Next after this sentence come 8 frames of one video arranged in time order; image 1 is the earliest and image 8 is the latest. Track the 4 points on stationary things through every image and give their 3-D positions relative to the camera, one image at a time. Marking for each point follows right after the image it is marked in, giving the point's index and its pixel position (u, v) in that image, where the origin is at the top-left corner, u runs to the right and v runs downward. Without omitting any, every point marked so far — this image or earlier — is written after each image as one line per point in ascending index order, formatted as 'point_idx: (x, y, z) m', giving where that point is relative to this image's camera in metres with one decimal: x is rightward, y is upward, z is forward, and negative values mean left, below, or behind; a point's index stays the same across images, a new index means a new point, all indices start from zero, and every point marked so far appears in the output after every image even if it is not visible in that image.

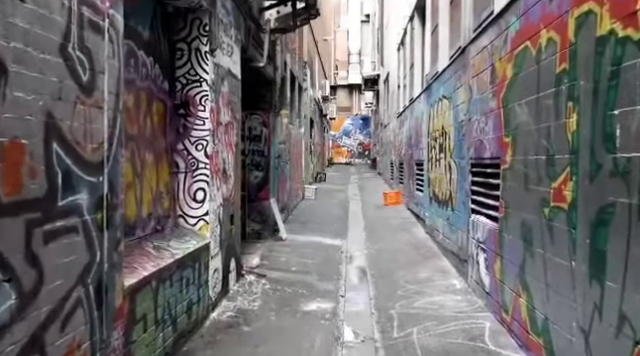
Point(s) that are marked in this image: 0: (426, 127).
0: (+2.0, +1.0, +10.9) m
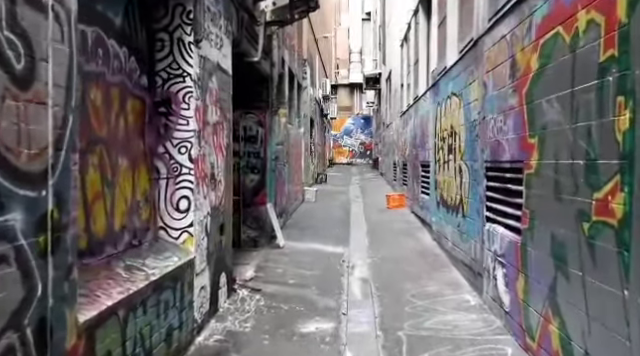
0: (+2.0, +0.9, +10.2) m
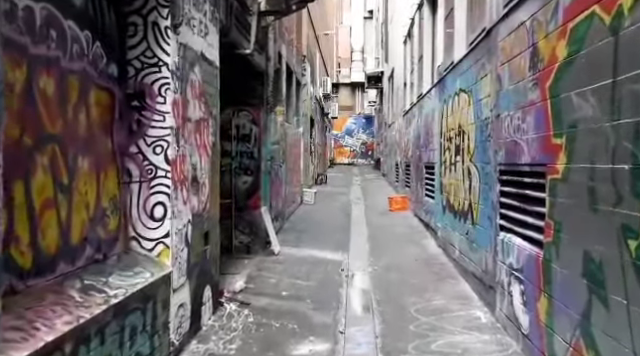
0: (+2.0, +0.9, +9.6) m
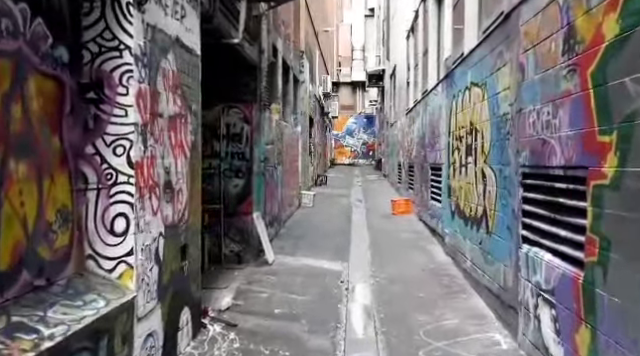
0: (+2.0, +0.9, +8.9) m
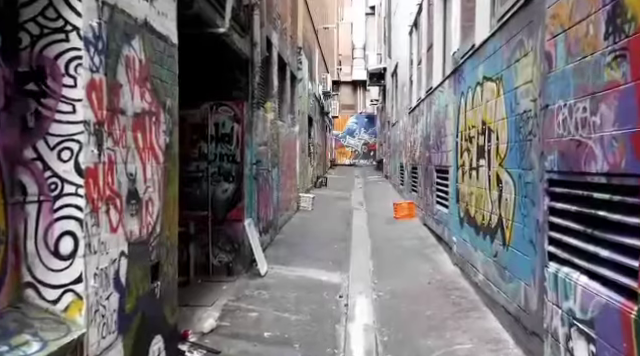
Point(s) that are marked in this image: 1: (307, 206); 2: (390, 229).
0: (+1.9, +0.8, +8.3) m
1: (-0.3, -0.7, +14.6) m
2: (+1.4, -1.0, +11.4) m
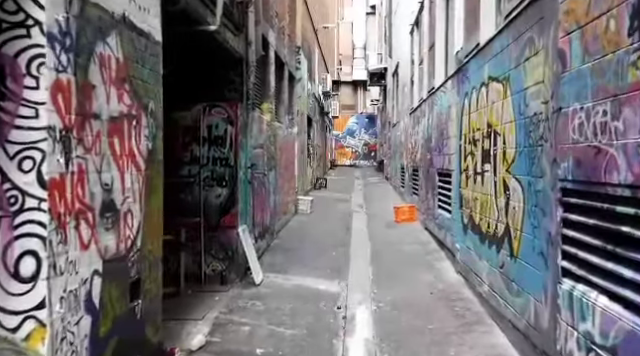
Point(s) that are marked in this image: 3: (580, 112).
0: (+1.9, +0.8, +7.9) m
1: (-0.4, -0.8, +14.3) m
2: (+1.4, -1.1, +11.1) m
3: (+1.6, +0.4, +3.5) m
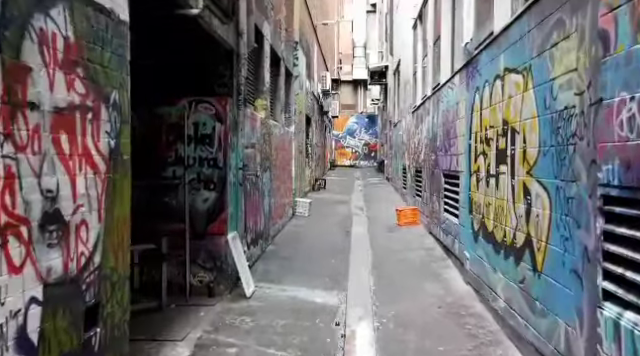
0: (+1.9, +0.7, +7.3) m
1: (-0.4, -0.8, +13.6) m
2: (+1.3, -1.1, +10.4) m
3: (+1.6, +0.4, +2.8) m
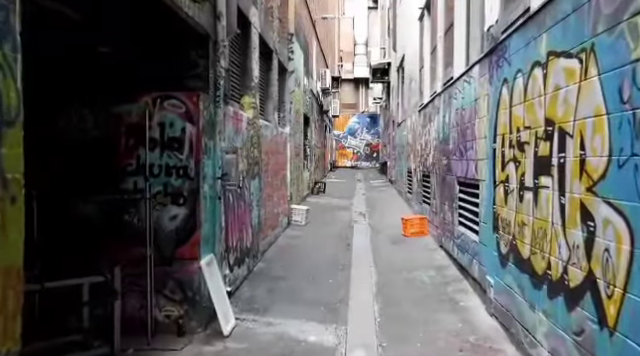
0: (+1.8, +0.6, +6.1) m
1: (-0.4, -0.9, +12.5) m
2: (+1.3, -1.2, +9.3) m
3: (+1.5, +0.3, +1.7) m
